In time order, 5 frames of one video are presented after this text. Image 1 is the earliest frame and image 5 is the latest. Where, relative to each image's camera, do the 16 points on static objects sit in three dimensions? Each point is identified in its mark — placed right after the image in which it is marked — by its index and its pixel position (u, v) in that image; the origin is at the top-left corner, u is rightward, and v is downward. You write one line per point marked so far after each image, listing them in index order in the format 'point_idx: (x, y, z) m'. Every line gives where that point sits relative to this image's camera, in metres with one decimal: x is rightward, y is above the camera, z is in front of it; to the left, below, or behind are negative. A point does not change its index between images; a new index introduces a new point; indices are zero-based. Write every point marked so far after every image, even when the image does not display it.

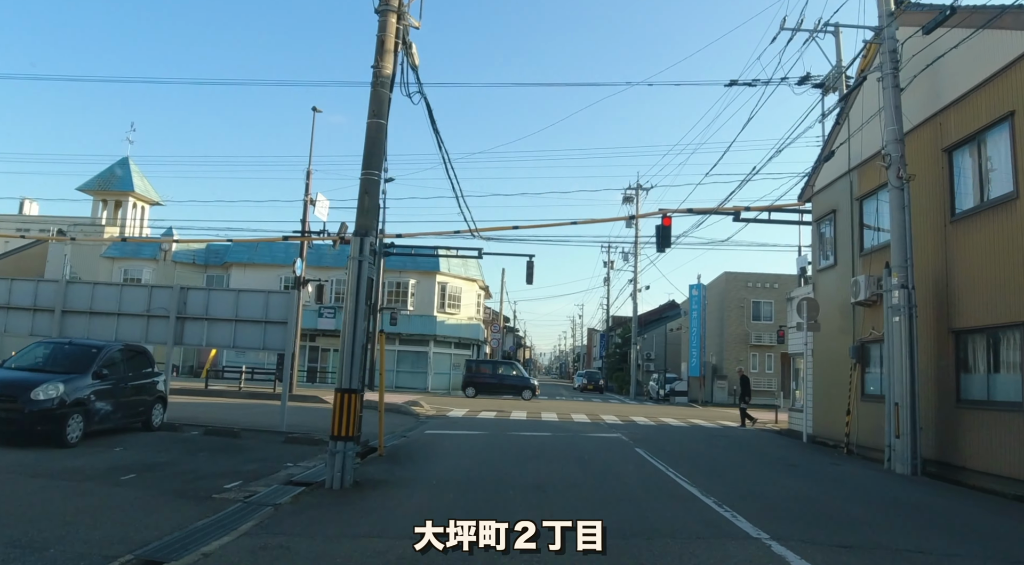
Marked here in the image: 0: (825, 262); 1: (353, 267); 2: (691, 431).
0: (+8.4, +0.6, +17.5) m
1: (-2.1, +0.2, +8.6) m
2: (+4.9, -4.2, +18.5) m
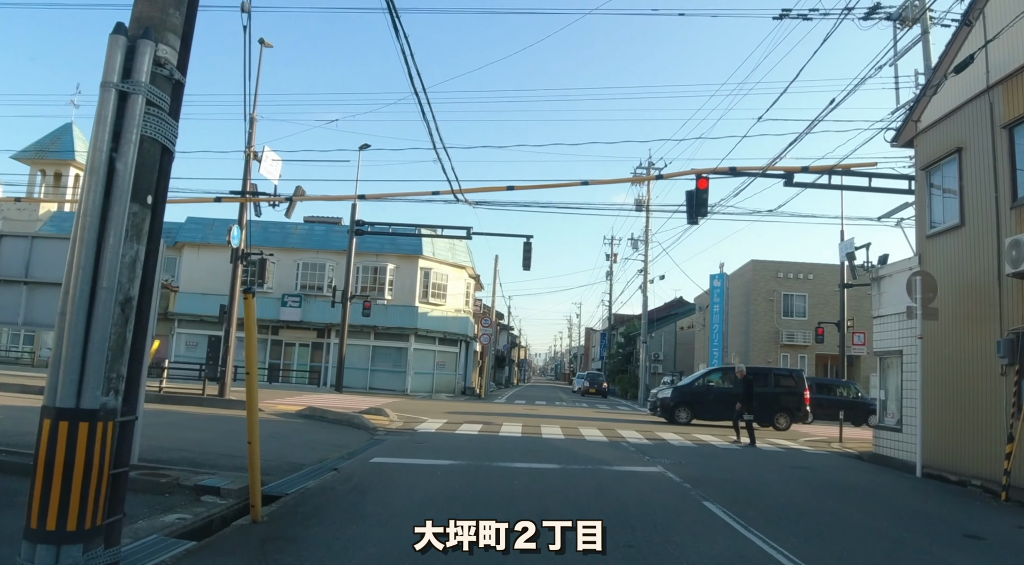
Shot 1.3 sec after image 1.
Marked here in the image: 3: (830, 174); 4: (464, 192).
0: (+8.2, +1.1, +12.6) m
1: (-2.2, +0.9, +3.6) m
2: (+4.7, -3.6, +13.5) m
3: (+9.0, +3.1, +18.6) m
4: (-1.3, +2.5, +18.2) m
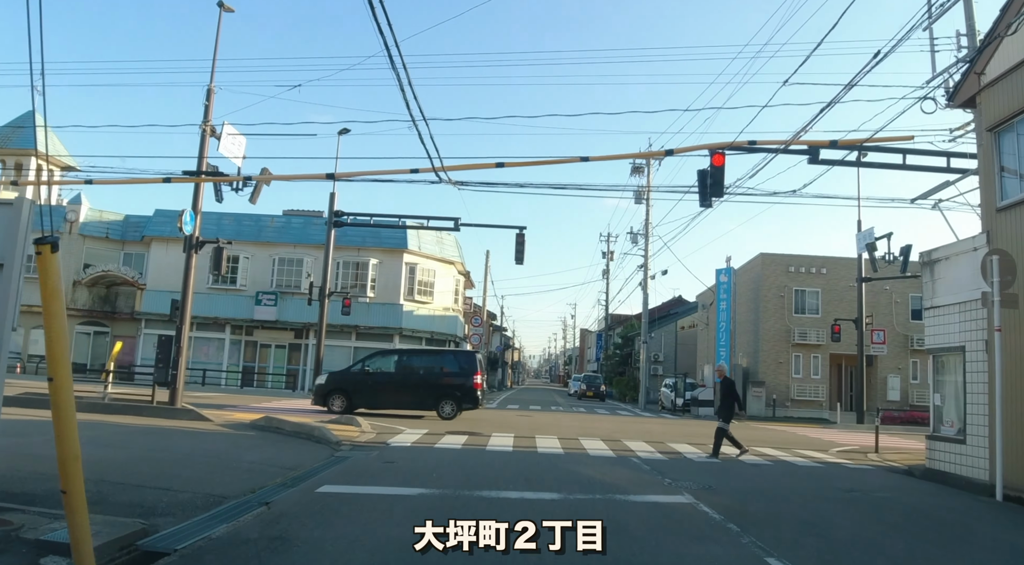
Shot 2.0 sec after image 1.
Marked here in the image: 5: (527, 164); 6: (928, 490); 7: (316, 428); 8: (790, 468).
0: (+8.0, +1.4, +10.5) m
1: (-2.3, +1.2, +1.4) m
2: (+4.5, -3.3, +11.4) m
3: (+8.8, +3.4, +16.5) m
4: (-1.6, +2.8, +16.0) m
5: (+0.4, +2.9, +16.0) m
6: (+6.8, -3.4, +10.7) m
7: (-3.7, -2.8, +12.4) m
8: (+5.1, -3.4, +12.1) m
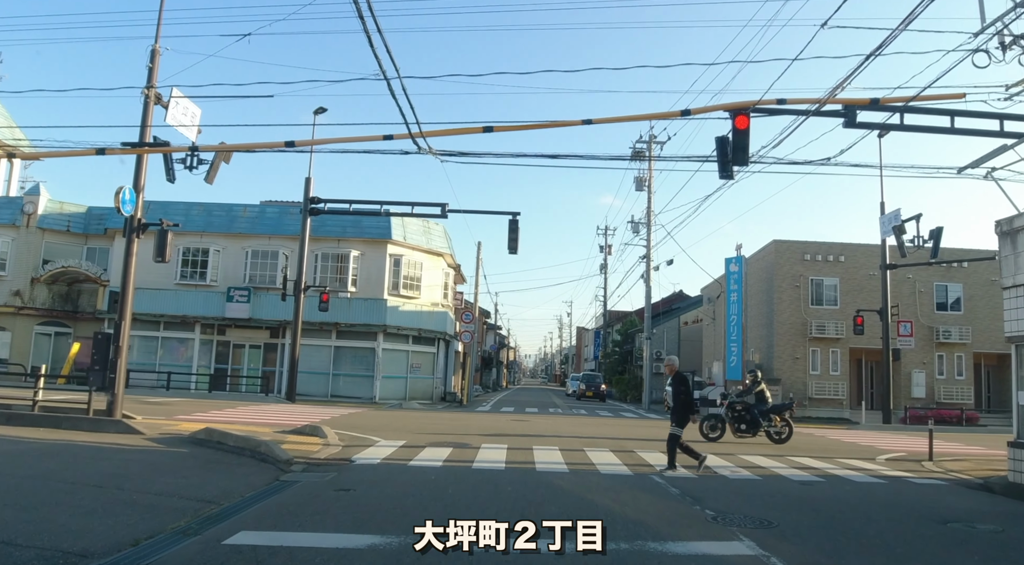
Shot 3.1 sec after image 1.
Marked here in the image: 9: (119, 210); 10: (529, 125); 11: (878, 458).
0: (+7.9, +1.8, +8.2) m
1: (-2.4, +1.5, -0.9) m
2: (+4.4, -2.9, +9.1) m
3: (+8.6, +3.8, +14.3) m
4: (-1.8, +3.1, +13.7) m
5: (+0.2, +3.2, +13.7) m
6: (+6.7, -3.0, +8.4) m
7: (-3.8, -2.5, +10.1) m
8: (+5.0, -3.0, +9.9) m
9: (-8.6, +1.6, +14.4) m
10: (+0.4, +3.2, +13.5) m
11: (+7.3, -3.5, +13.1) m
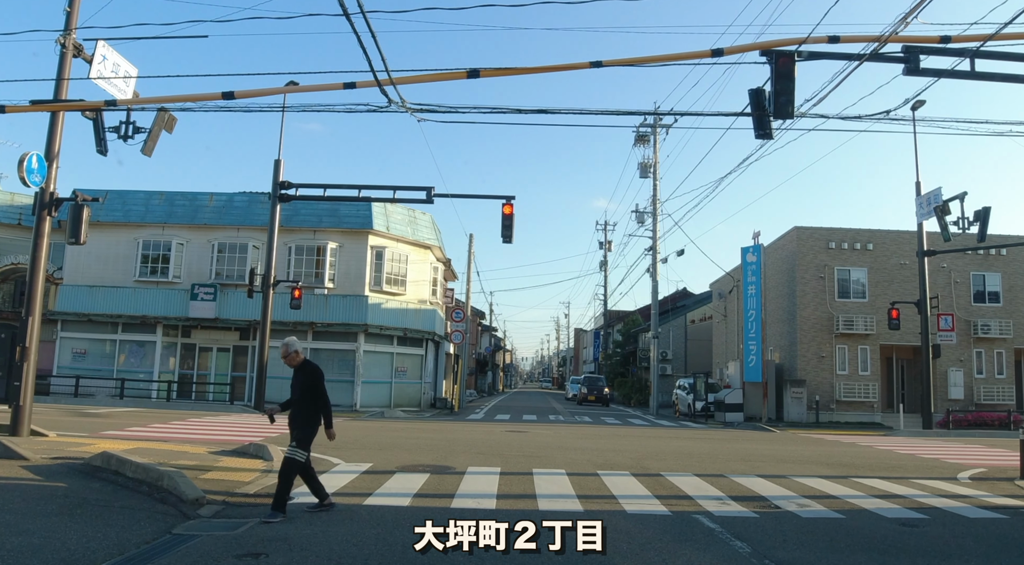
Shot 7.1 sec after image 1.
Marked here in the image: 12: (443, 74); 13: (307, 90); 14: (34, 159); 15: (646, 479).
0: (+7.8, +2.2, +5.7) m
1: (-2.4, +1.9, -3.5) m
2: (+4.3, -2.6, +6.5) m
3: (+8.4, +4.2, +11.8) m
4: (-1.9, +3.3, +11.1) m
5: (0.0, +3.5, +11.1) m
6: (+6.6, -2.6, +5.9) m
7: (-3.9, -2.2, +7.5) m
8: (+4.9, -2.7, +7.3) m
9: (-8.7, +1.8, +11.7) m
10: (+0.2, +3.6, +11.0) m
11: (+7.2, -3.1, +10.5) m
12: (-1.2, +3.5, +11.1) m
13: (-3.5, +3.3, +11.3) m
14: (-8.7, +2.2, +11.9) m
15: (+1.9, -2.8, +9.3) m
